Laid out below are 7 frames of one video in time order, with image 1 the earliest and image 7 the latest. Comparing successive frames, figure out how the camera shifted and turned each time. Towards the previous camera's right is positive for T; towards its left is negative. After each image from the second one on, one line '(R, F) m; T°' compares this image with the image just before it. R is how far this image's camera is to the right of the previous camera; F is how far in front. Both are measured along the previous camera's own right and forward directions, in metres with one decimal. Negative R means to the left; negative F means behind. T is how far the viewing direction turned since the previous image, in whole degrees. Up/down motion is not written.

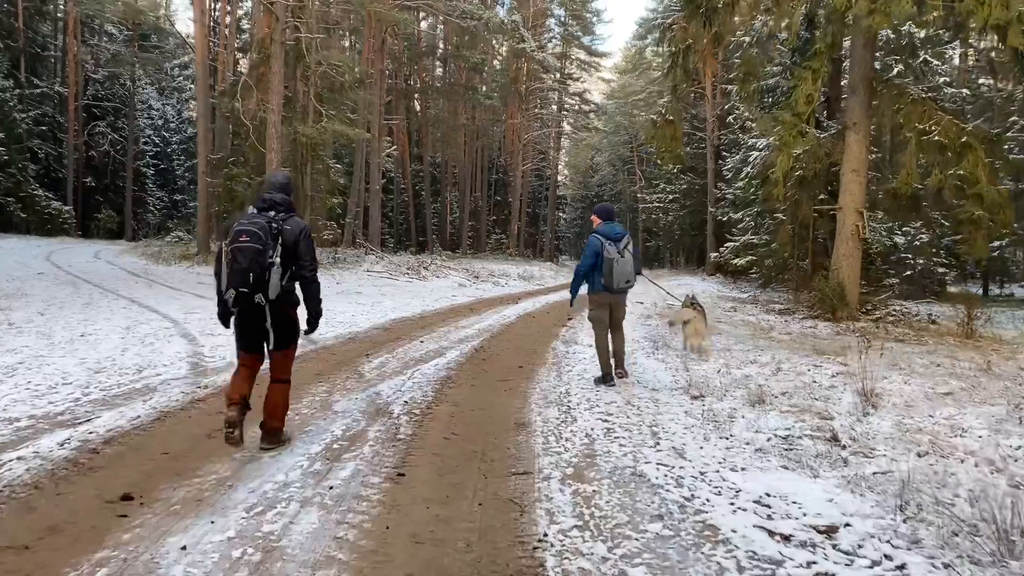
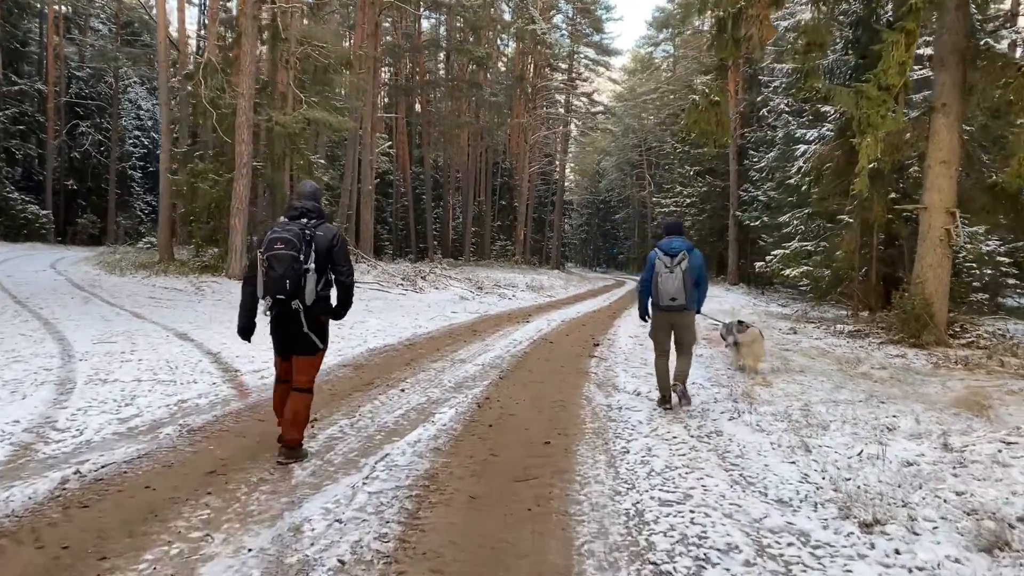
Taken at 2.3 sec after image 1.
(-0.1, +2.3) m; 0°
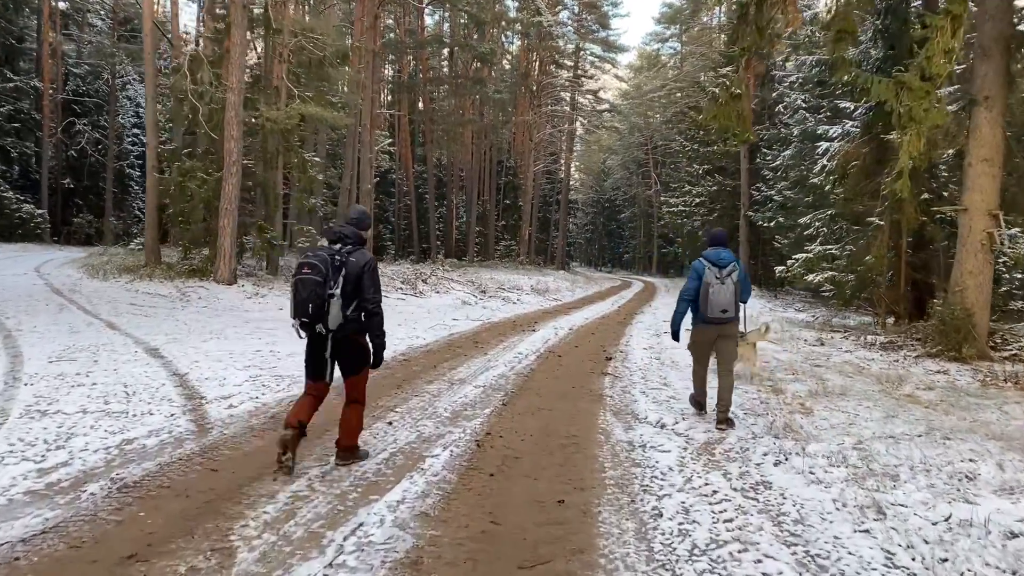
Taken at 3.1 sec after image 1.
(0.0, +0.8) m; 0°
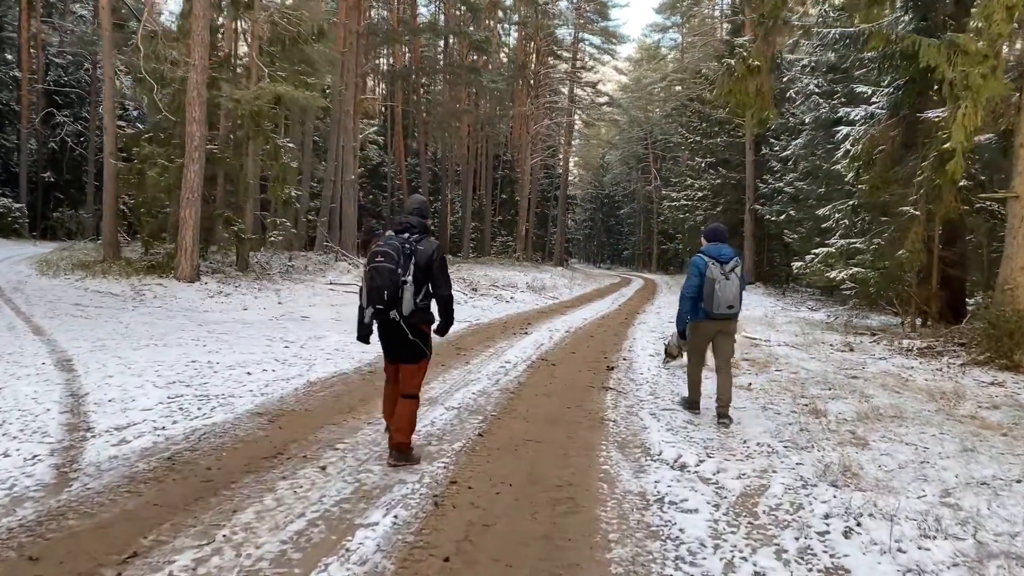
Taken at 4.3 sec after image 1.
(+0.1, +1.2) m; 0°
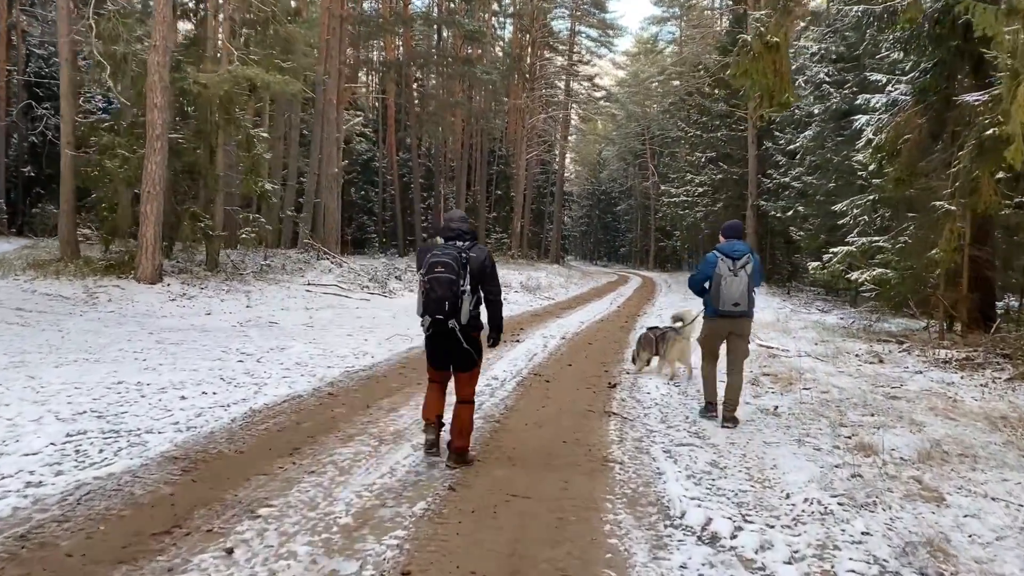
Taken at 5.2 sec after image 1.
(+0.1, +1.0) m; 0°
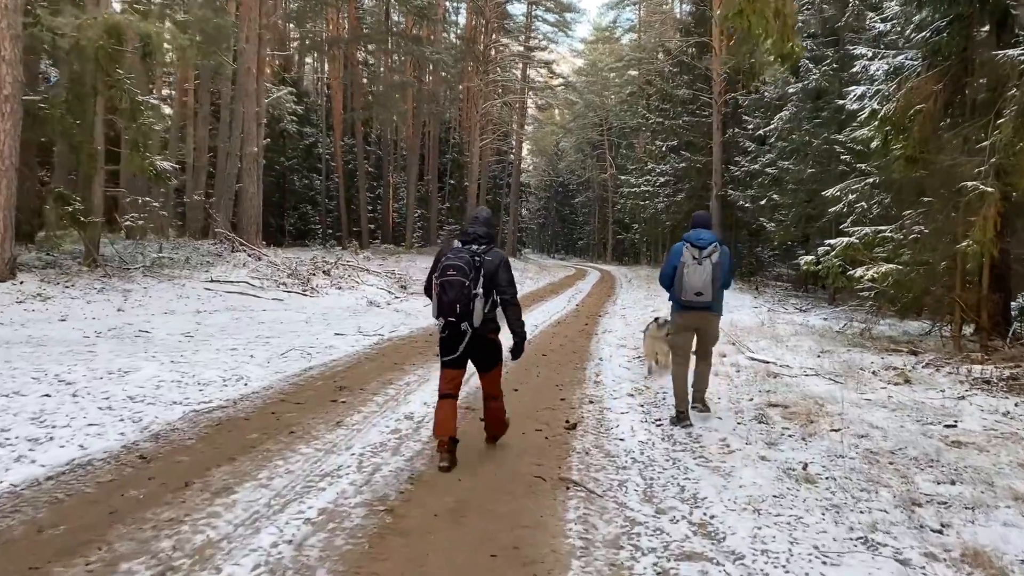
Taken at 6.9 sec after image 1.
(+0.2, +1.8) m; +3°
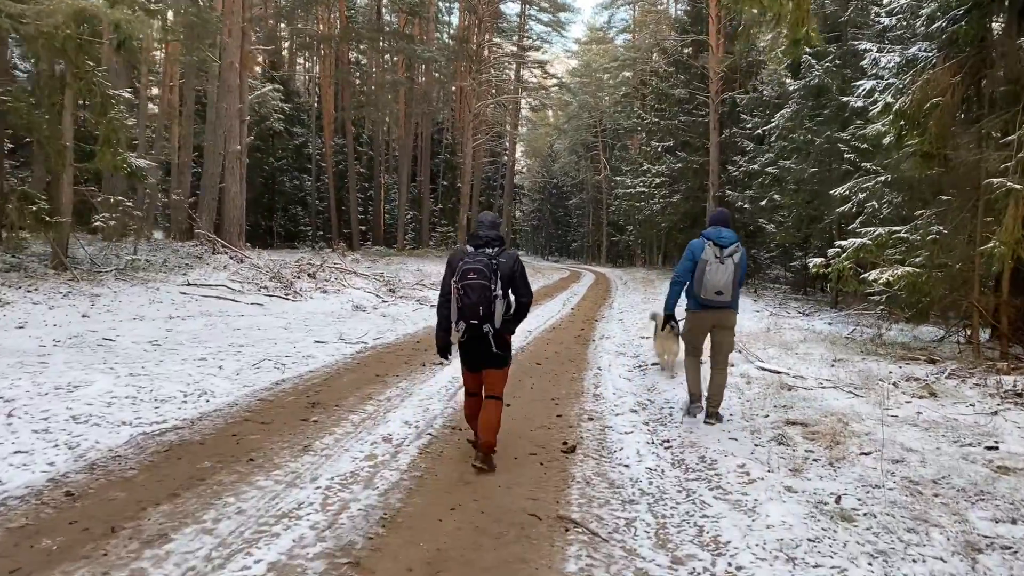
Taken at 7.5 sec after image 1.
(0.0, +0.5) m; 0°
